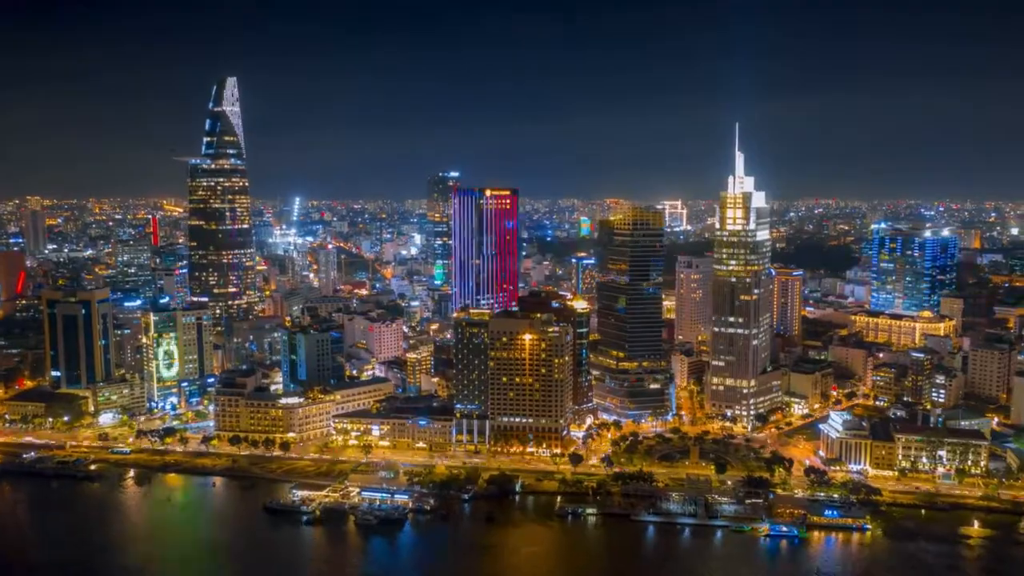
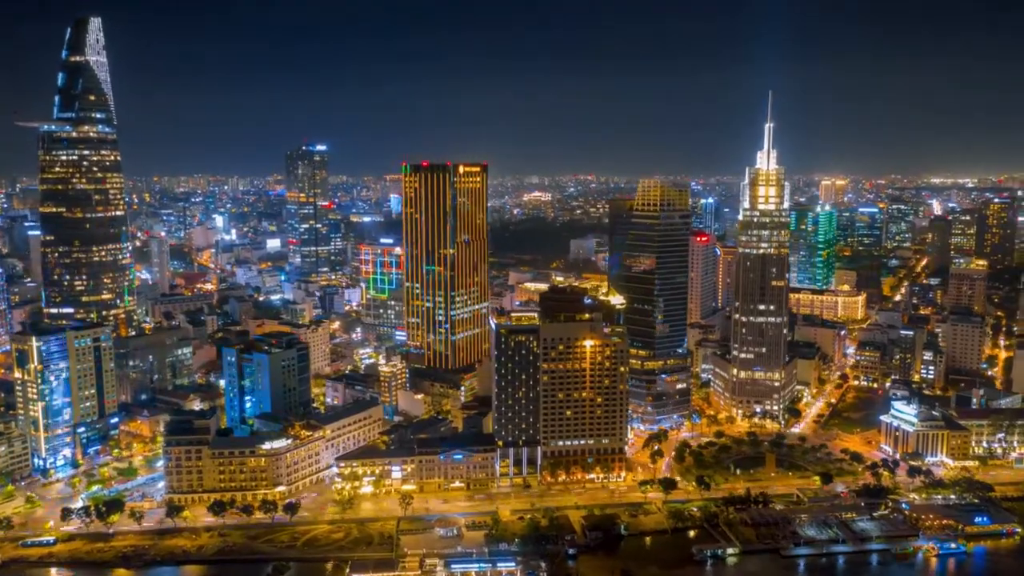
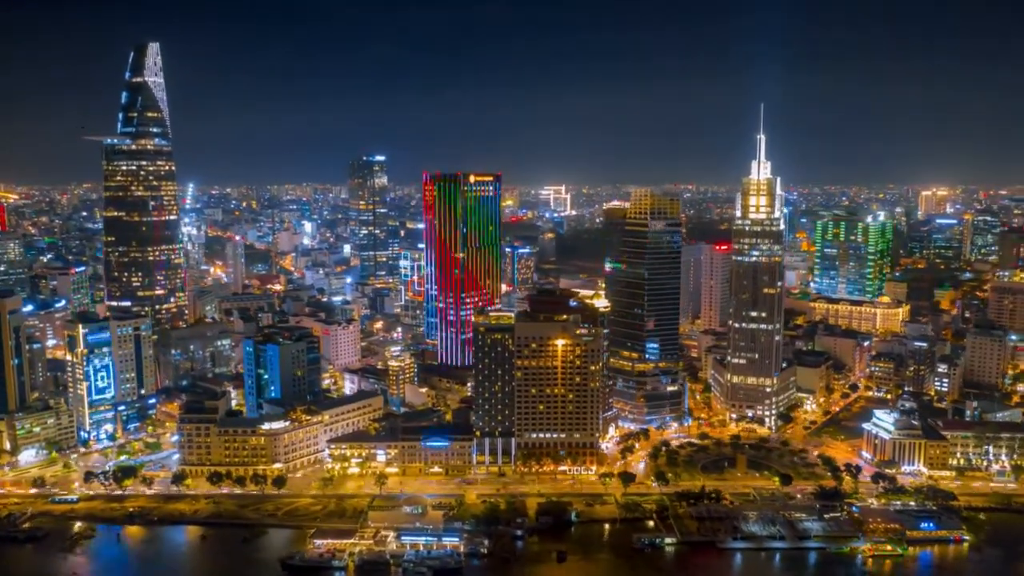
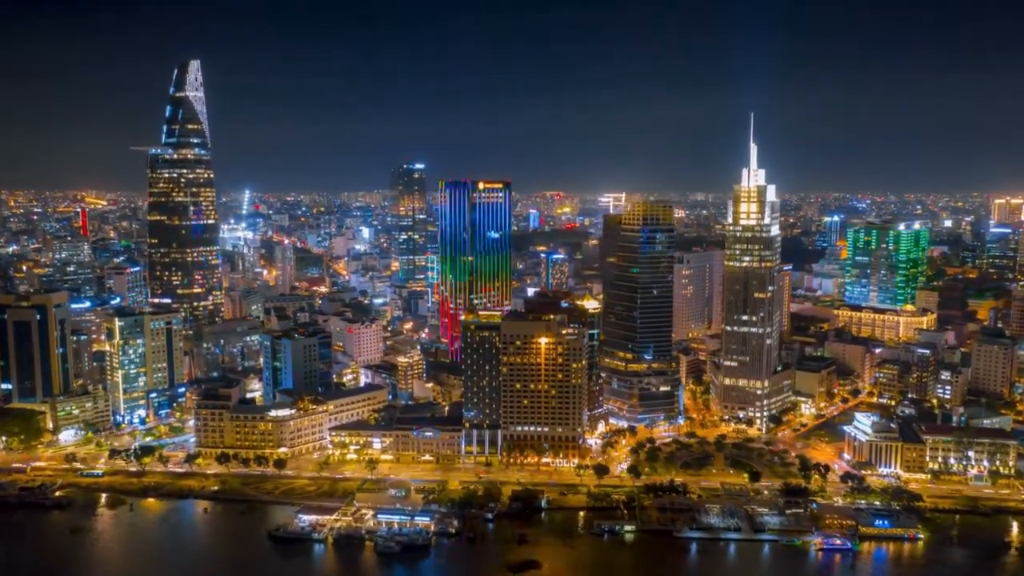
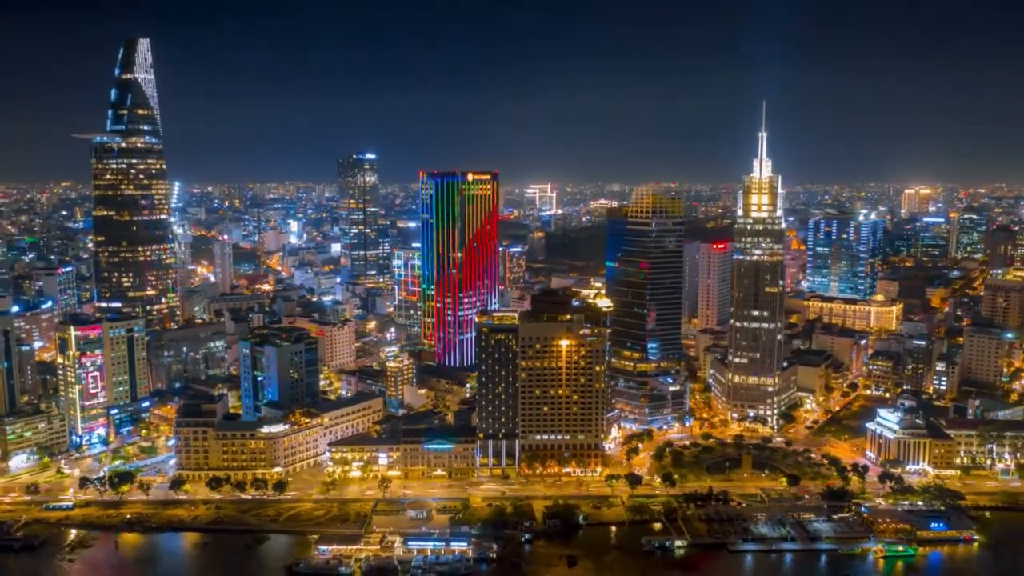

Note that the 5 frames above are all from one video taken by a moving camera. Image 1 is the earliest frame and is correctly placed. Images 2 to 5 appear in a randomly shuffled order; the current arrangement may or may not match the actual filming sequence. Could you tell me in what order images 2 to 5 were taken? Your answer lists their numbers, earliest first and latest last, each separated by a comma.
4, 3, 2, 5
